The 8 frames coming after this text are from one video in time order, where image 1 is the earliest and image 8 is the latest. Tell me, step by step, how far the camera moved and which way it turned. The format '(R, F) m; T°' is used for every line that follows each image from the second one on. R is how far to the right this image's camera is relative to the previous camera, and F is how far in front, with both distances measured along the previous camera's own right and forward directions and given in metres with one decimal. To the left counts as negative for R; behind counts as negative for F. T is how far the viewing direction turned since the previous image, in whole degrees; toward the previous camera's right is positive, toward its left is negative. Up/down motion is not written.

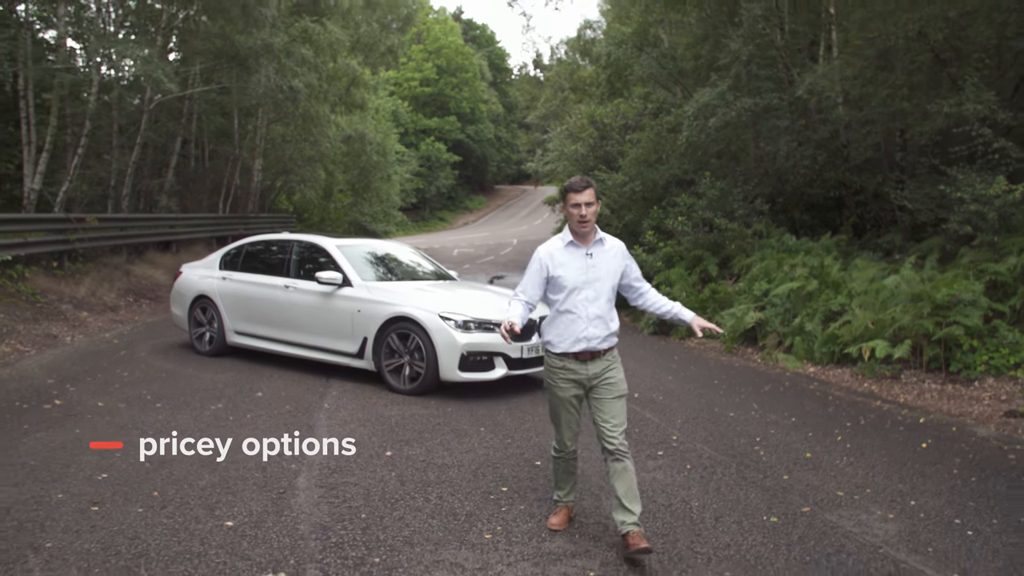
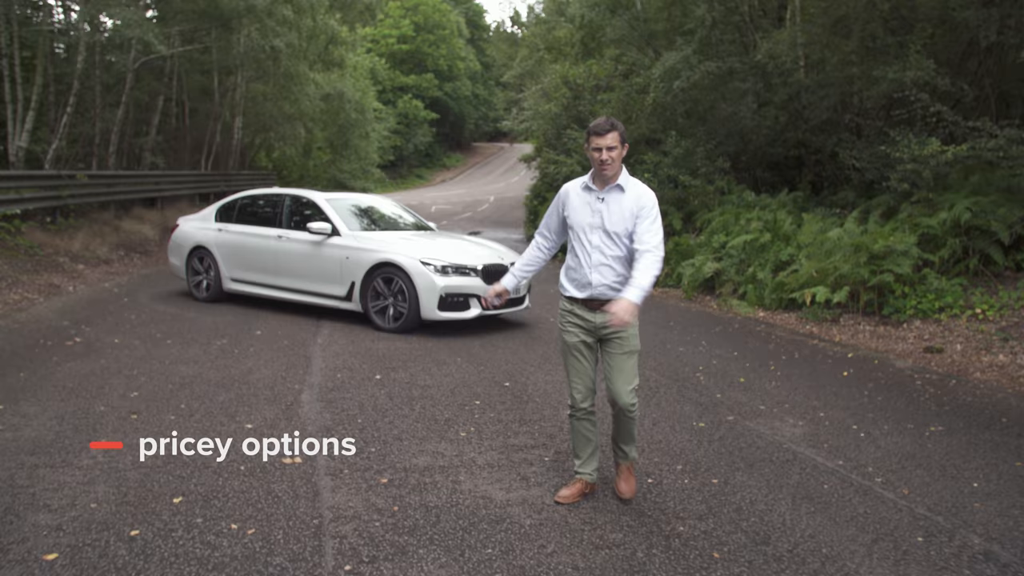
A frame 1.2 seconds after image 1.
(0.0, -0.9) m; +1°
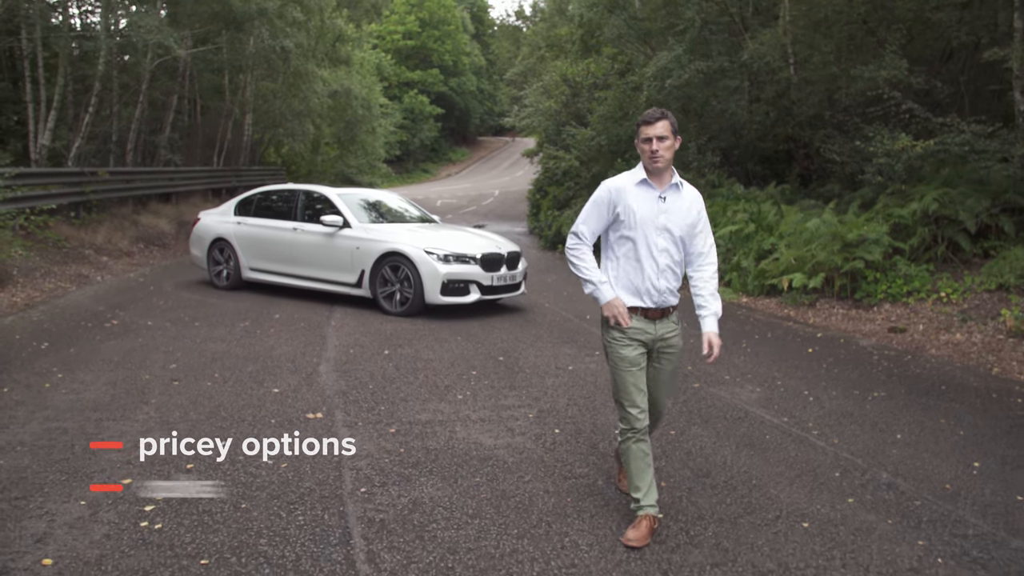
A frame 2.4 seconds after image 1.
(+0.1, -0.8) m; 0°
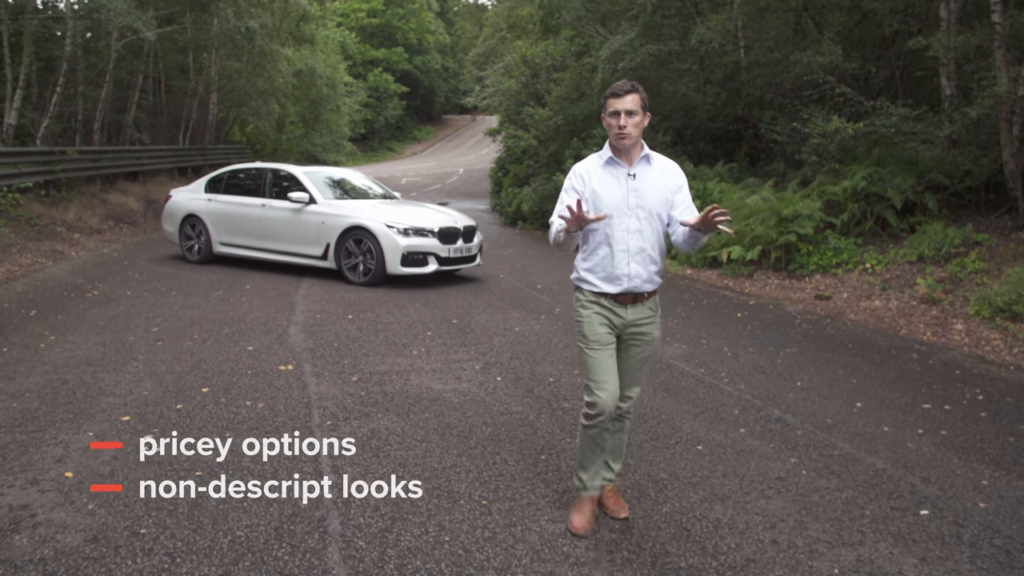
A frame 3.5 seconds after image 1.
(+0.1, -0.7) m; +2°
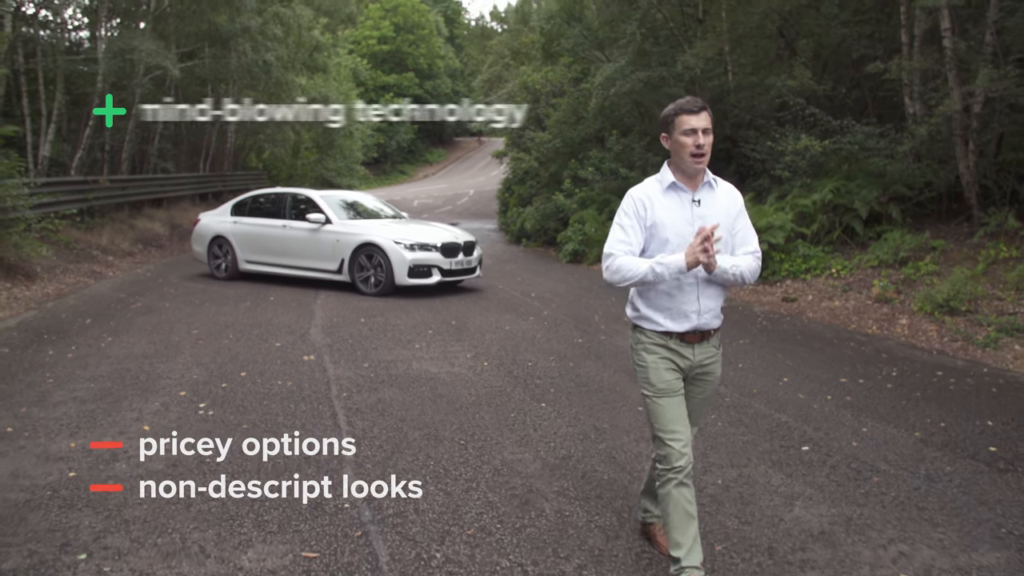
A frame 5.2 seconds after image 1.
(+0.2, -1.2) m; -1°
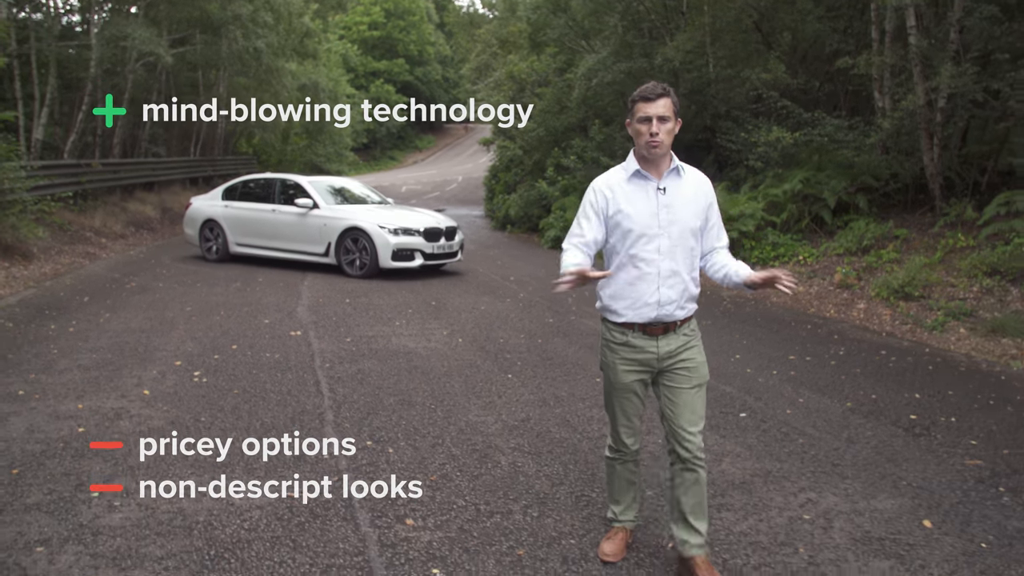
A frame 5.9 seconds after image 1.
(+0.1, -0.5) m; +1°
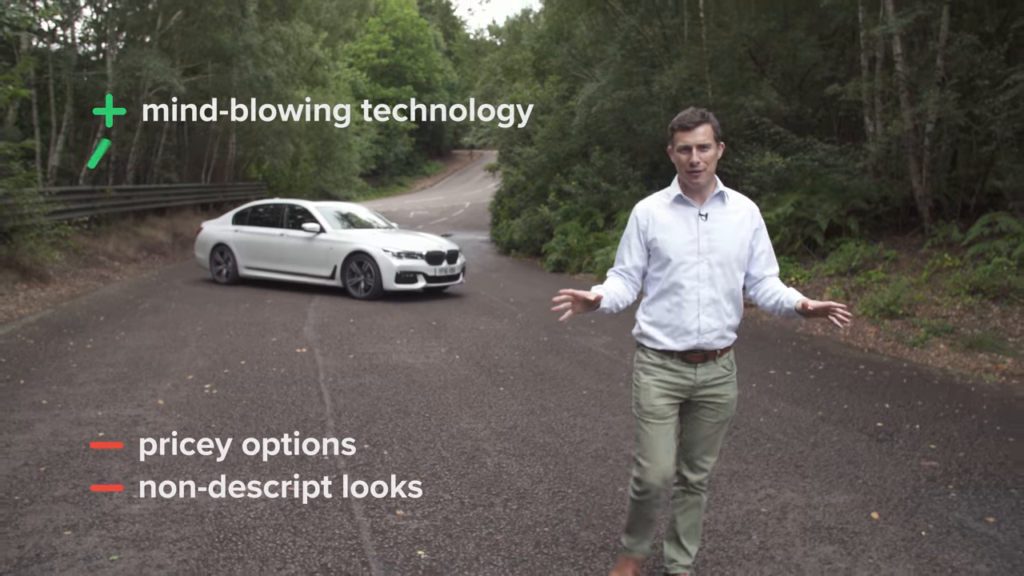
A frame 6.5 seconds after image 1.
(+0.1, -0.4) m; -1°
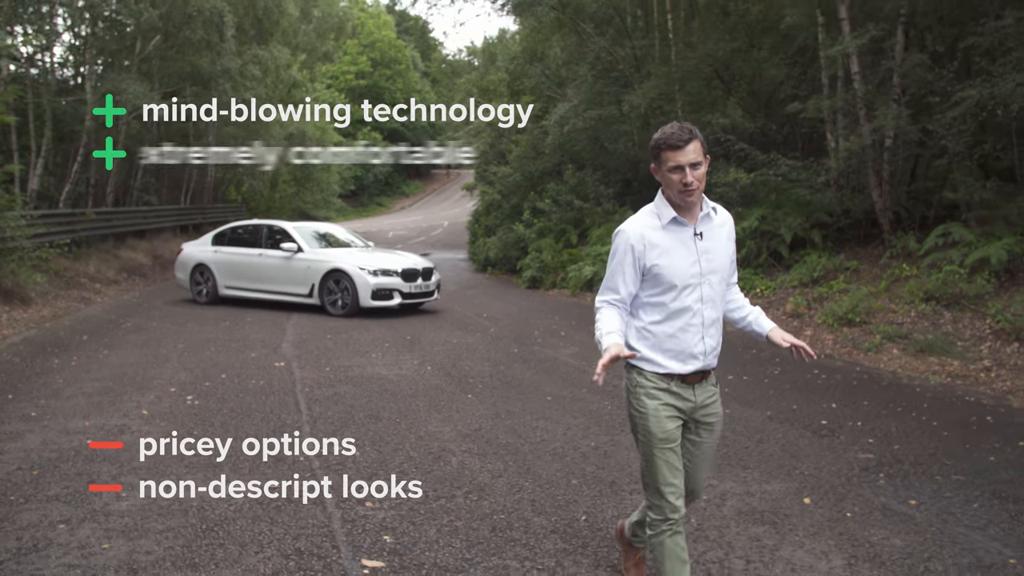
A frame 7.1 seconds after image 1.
(+0.1, -0.4) m; +1°
